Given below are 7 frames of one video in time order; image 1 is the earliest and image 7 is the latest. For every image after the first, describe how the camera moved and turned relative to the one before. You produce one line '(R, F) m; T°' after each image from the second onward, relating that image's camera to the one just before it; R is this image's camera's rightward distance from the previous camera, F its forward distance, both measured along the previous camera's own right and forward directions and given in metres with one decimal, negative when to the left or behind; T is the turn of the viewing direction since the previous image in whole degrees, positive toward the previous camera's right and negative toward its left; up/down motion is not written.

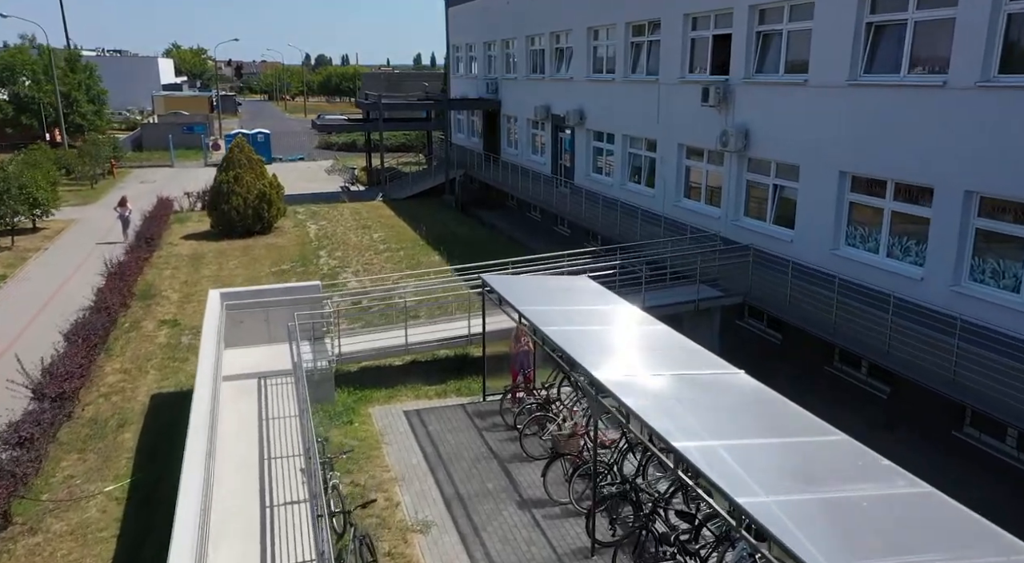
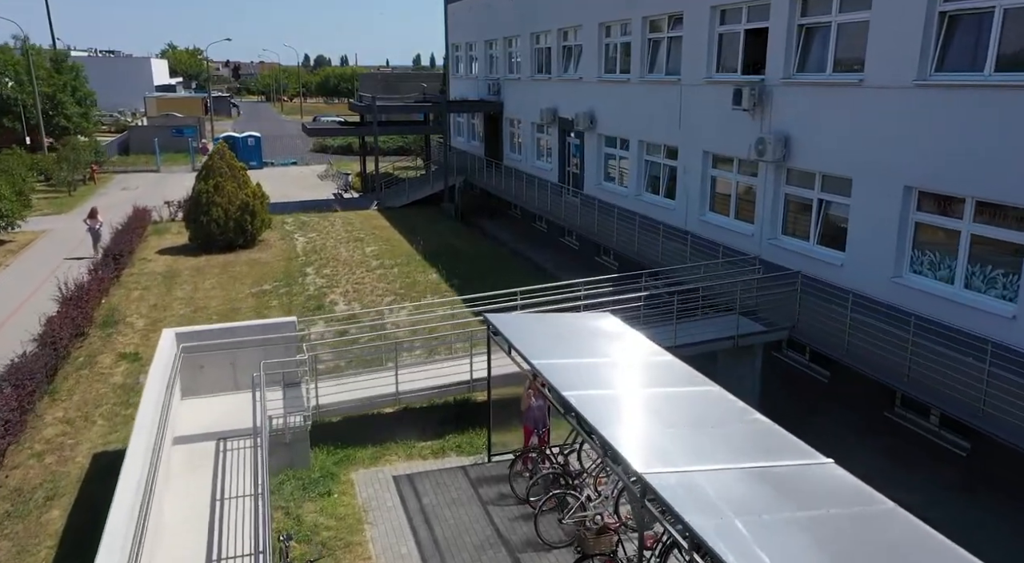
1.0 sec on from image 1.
(-0.1, +1.6) m; 0°
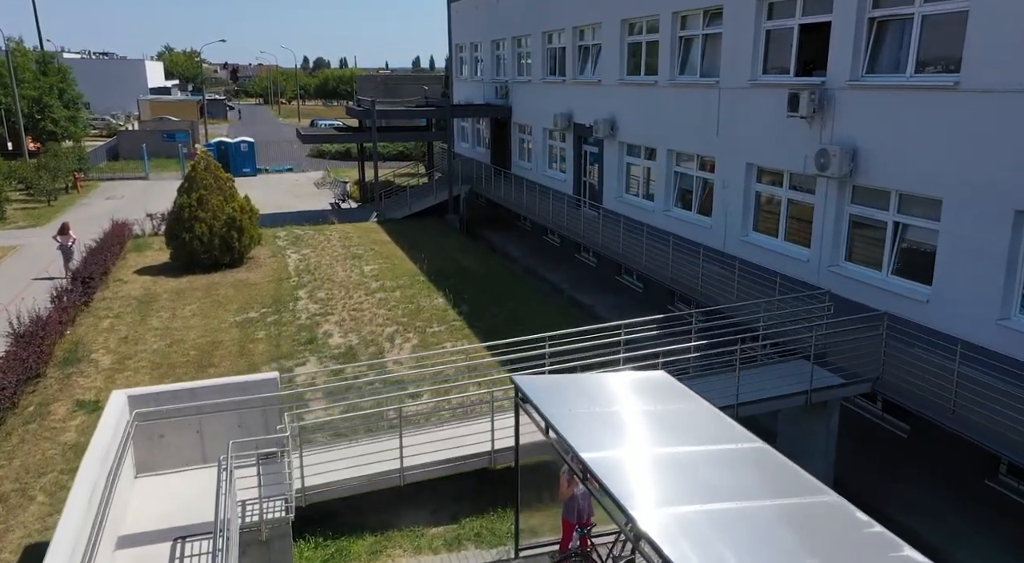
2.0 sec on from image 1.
(-0.3, +1.6) m; 0°
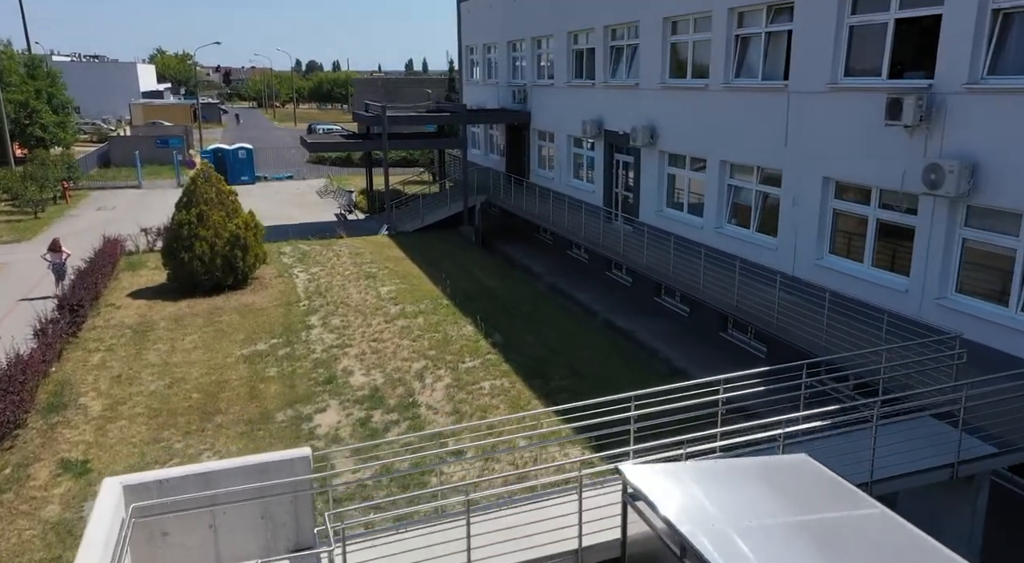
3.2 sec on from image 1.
(-0.7, +1.5) m; 0°
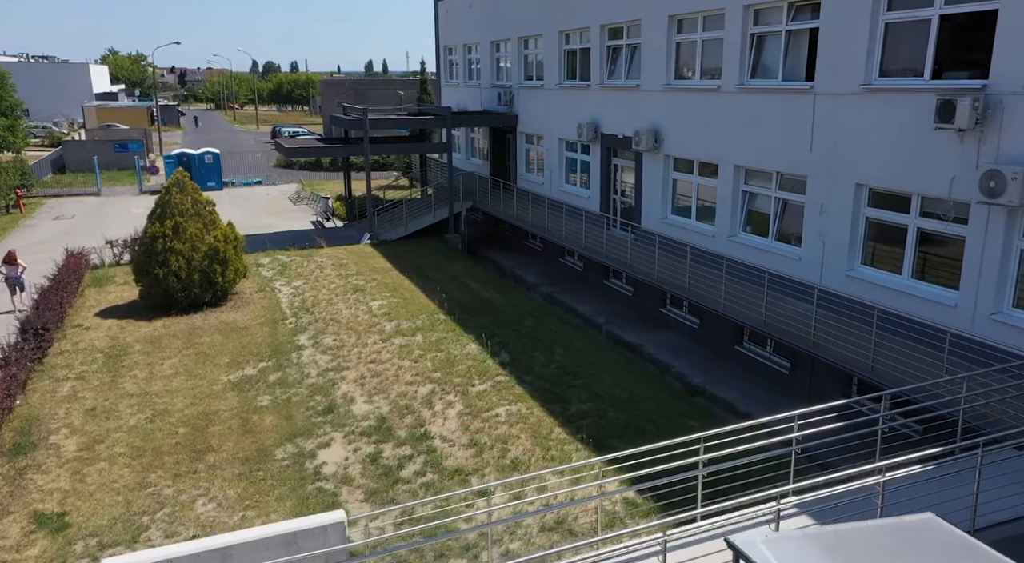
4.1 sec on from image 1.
(-0.7, +0.8) m; +3°
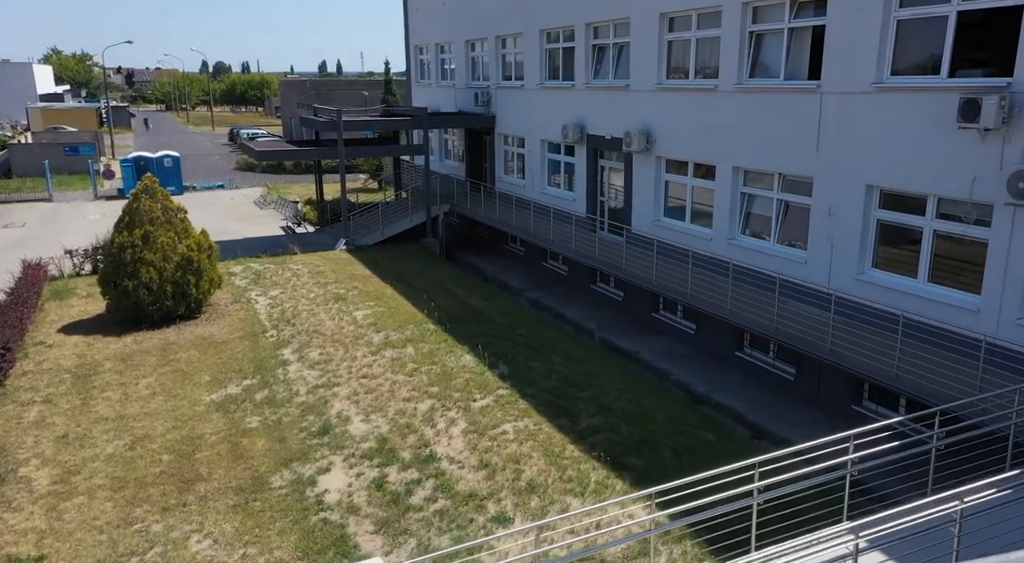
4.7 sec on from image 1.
(-0.6, +0.5) m; +3°
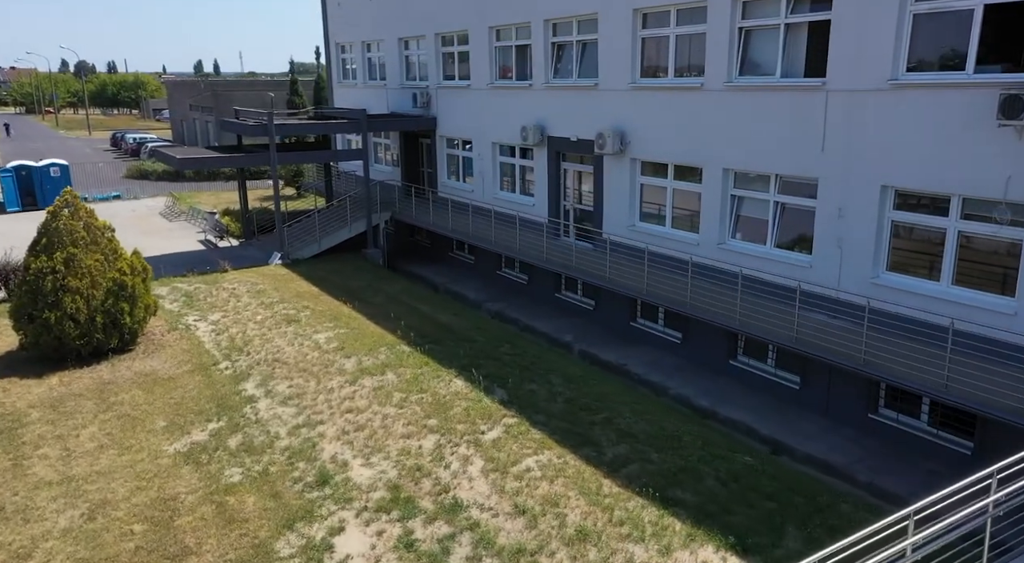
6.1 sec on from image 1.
(-1.4, +1.0) m; +8°
